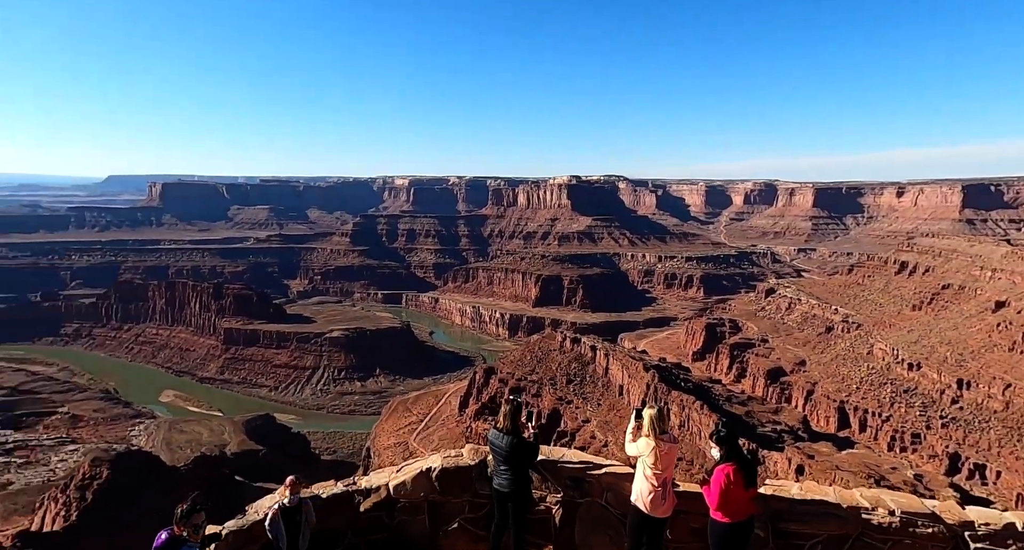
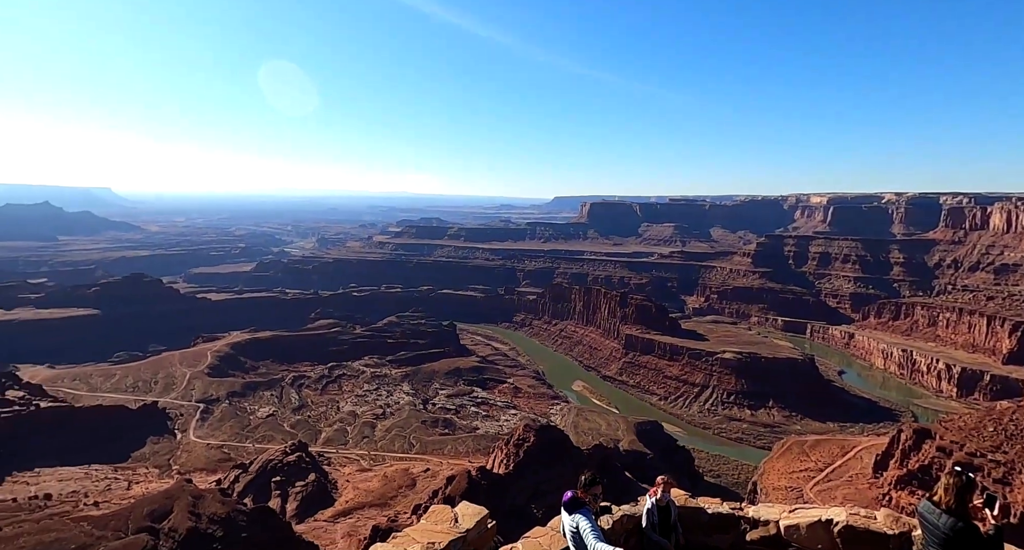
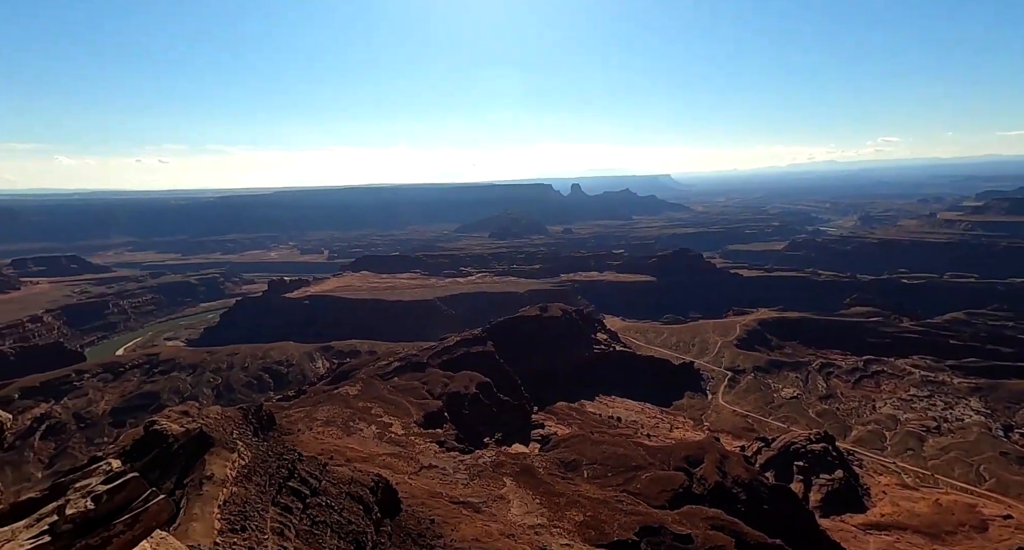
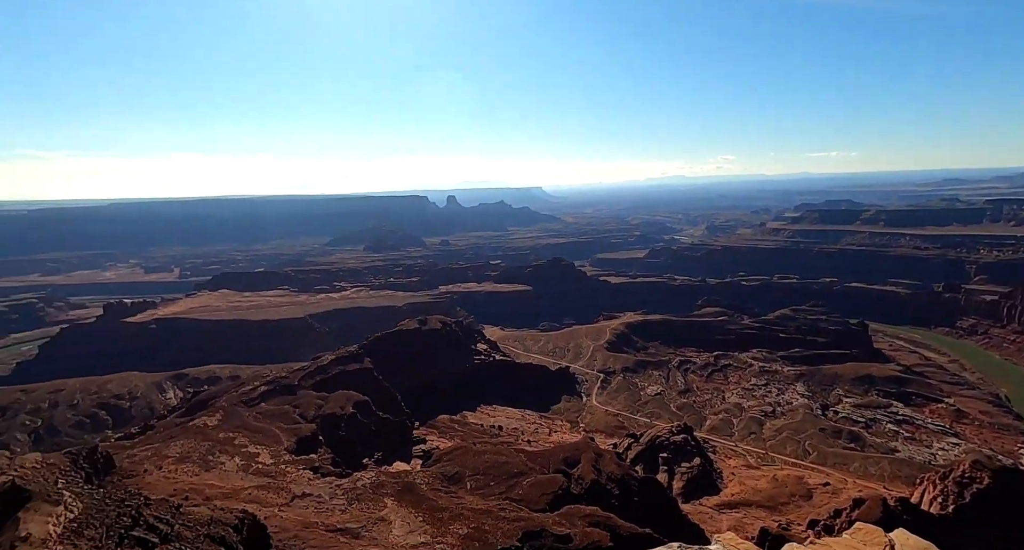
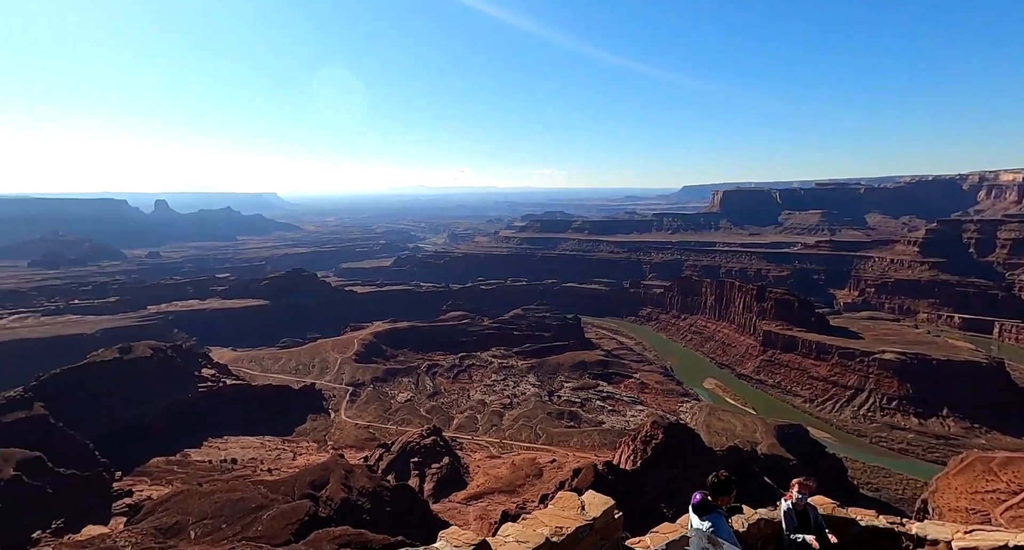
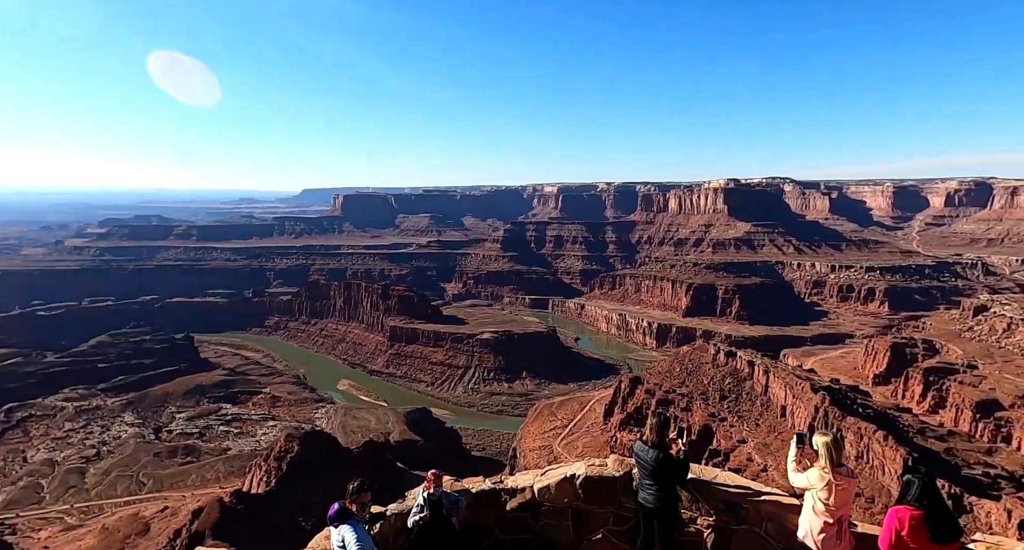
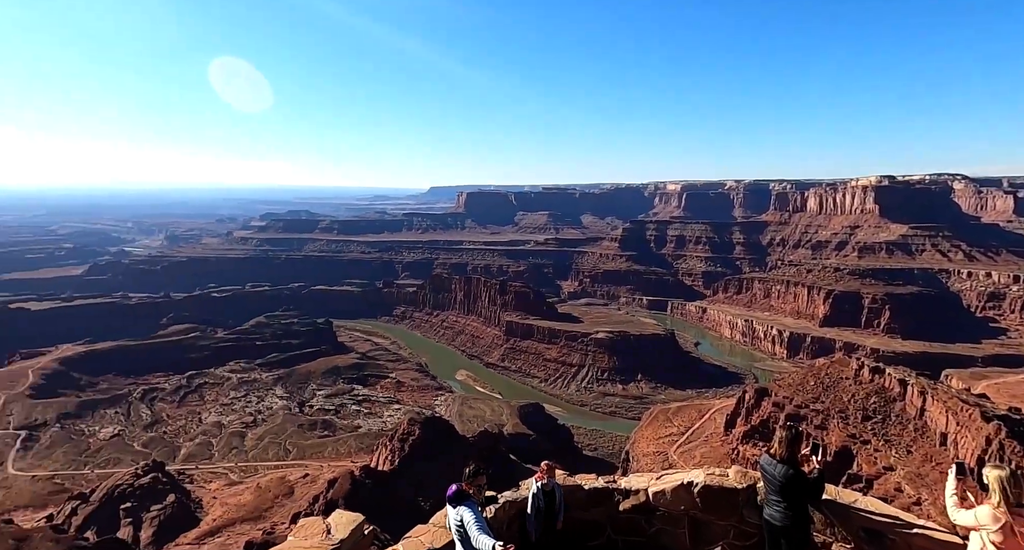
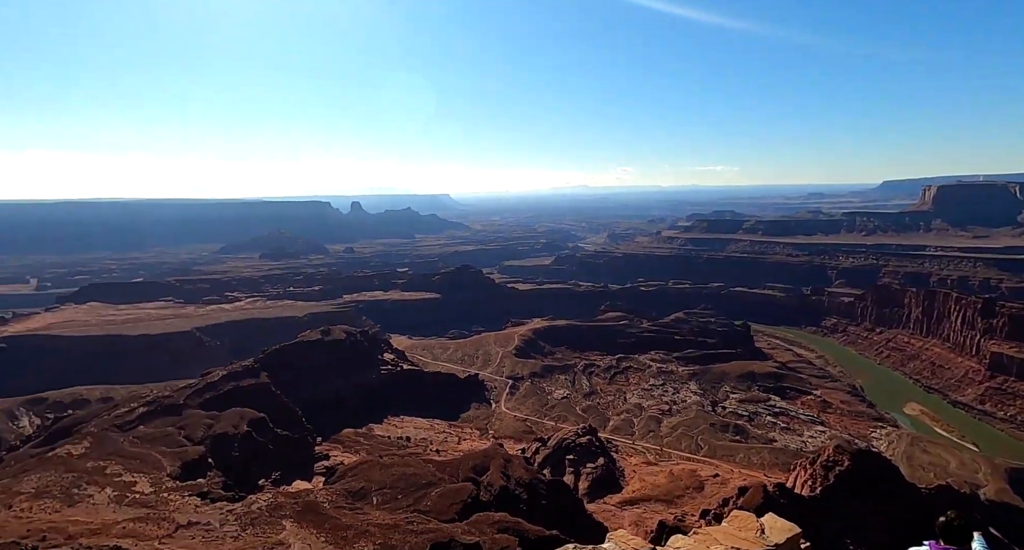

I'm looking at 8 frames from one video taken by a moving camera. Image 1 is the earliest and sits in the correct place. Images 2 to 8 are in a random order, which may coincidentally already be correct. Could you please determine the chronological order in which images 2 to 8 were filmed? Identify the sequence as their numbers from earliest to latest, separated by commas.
6, 7, 2, 5, 8, 4, 3
